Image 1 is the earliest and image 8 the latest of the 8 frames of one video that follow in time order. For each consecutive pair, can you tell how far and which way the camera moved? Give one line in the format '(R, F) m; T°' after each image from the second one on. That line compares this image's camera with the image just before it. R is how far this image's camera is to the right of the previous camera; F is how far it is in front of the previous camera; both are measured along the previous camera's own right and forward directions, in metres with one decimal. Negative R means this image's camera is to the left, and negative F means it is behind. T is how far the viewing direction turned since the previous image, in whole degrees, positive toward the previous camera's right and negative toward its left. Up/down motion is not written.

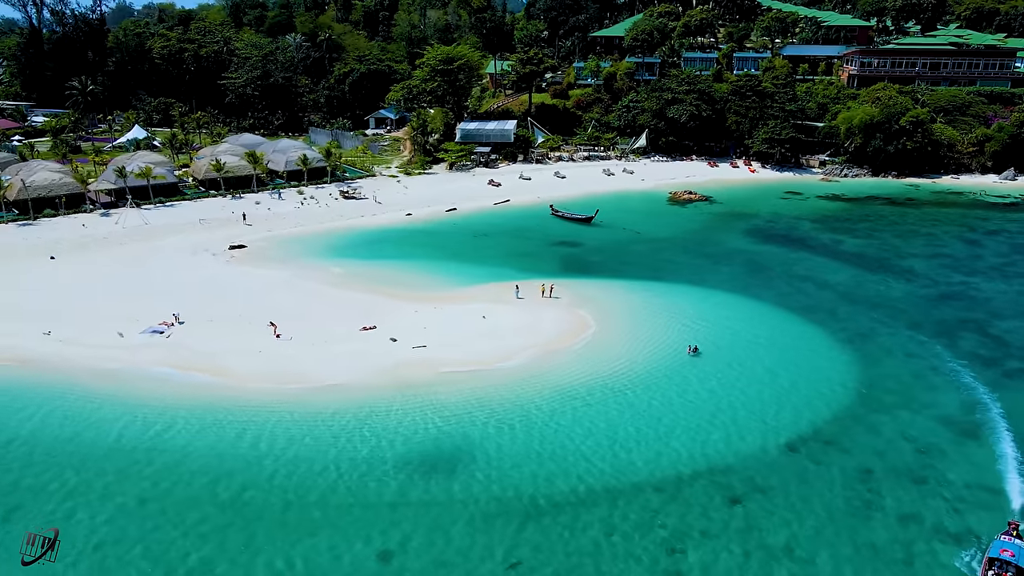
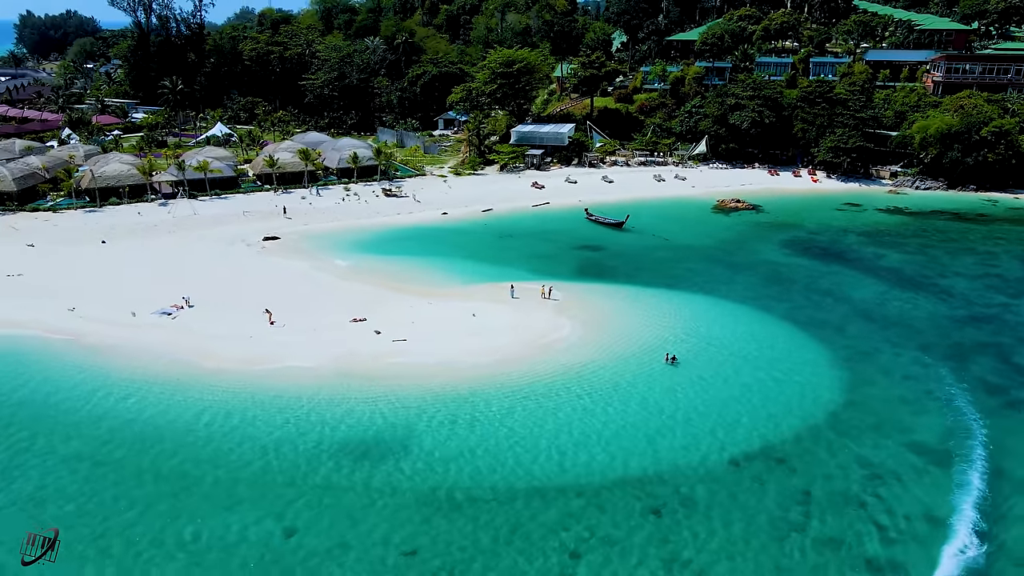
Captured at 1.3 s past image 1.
(+3.7, +0.2) m; -6°
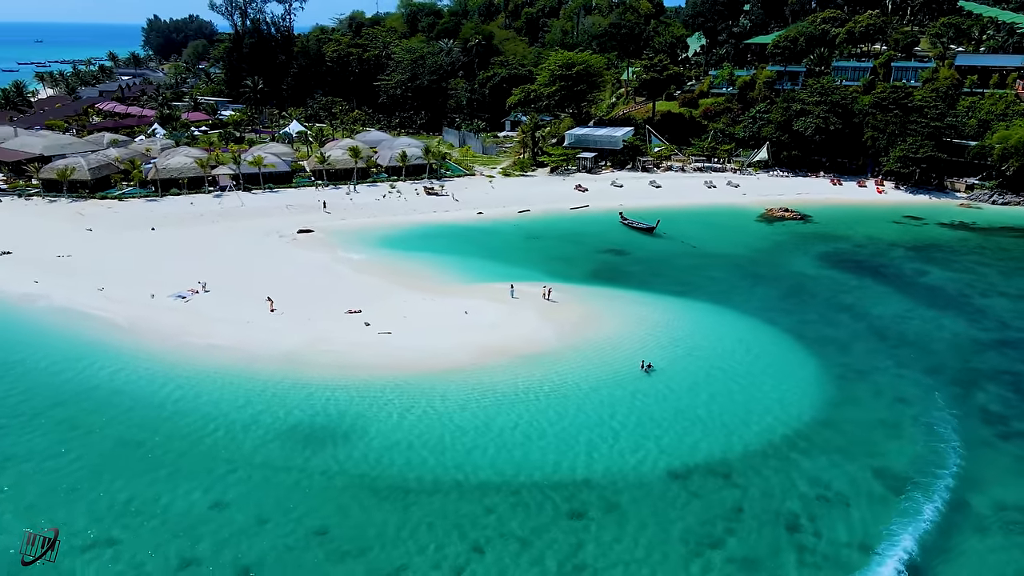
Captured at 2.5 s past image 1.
(+3.6, +0.1) m; -6°
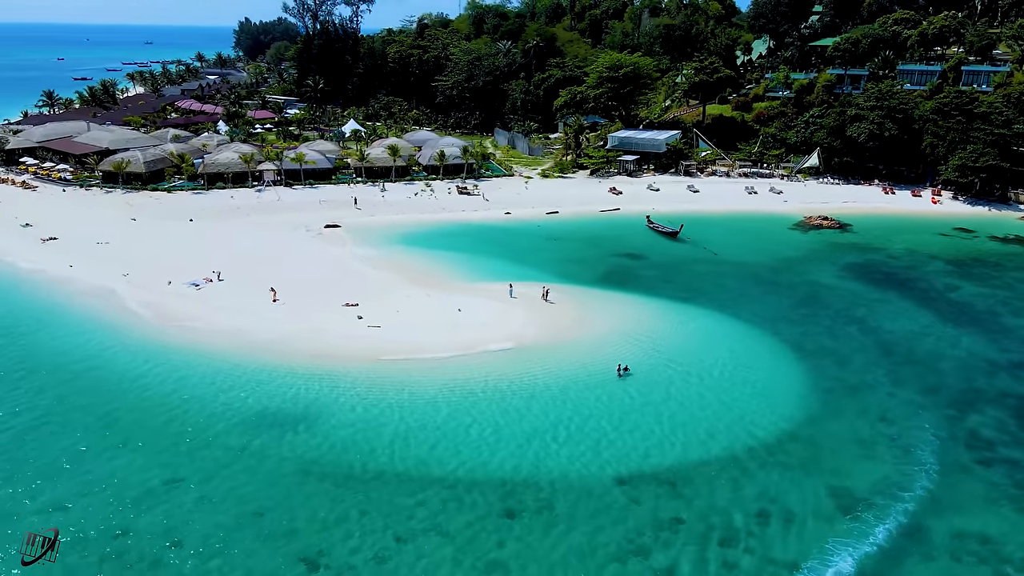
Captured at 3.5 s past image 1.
(+2.9, 0.0) m; -5°
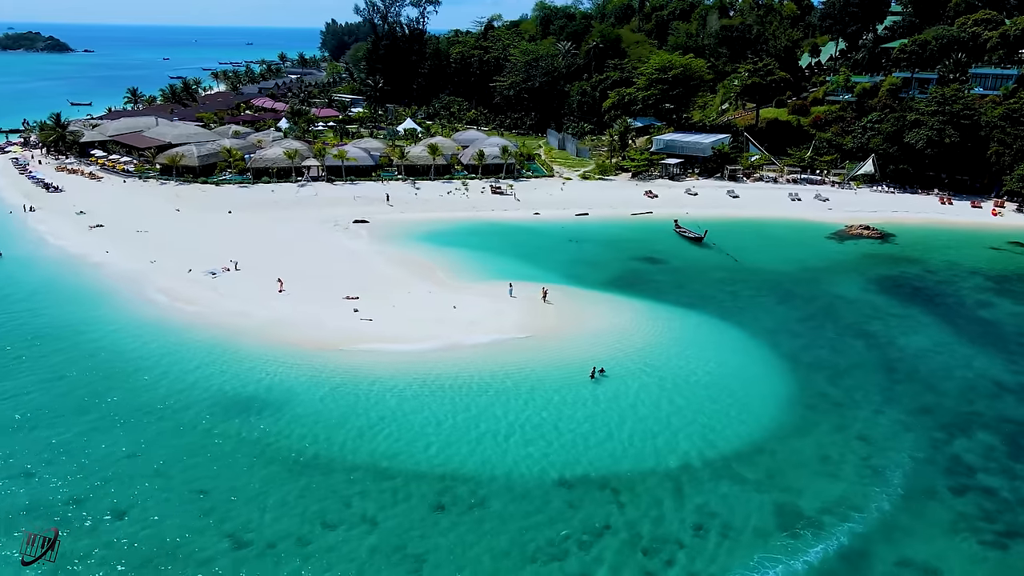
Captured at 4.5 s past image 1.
(+3.0, 0.0) m; -5°
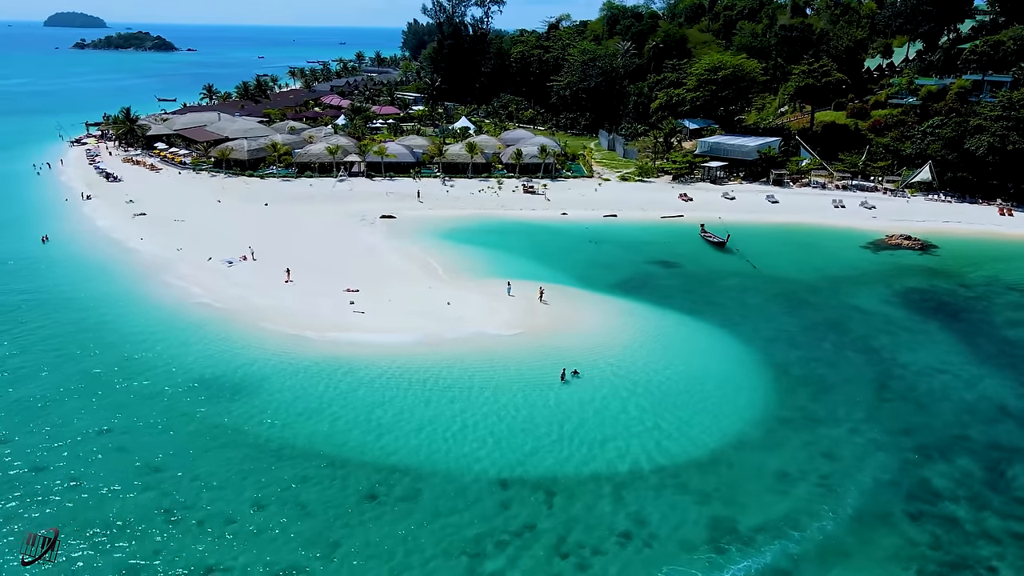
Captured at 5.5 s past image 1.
(+3.1, 0.0) m; -5°
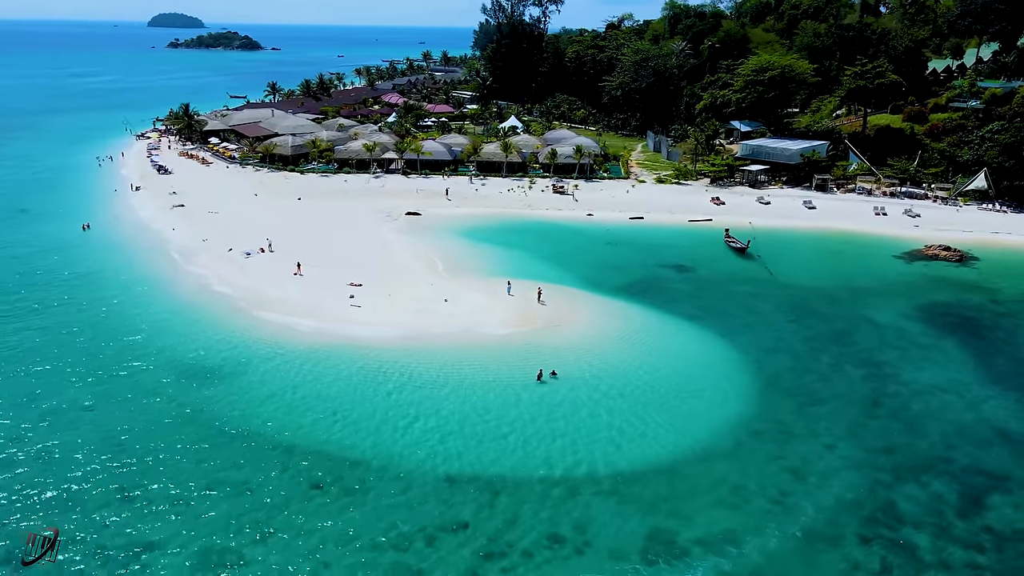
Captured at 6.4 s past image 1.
(+2.7, -0.1) m; -5°
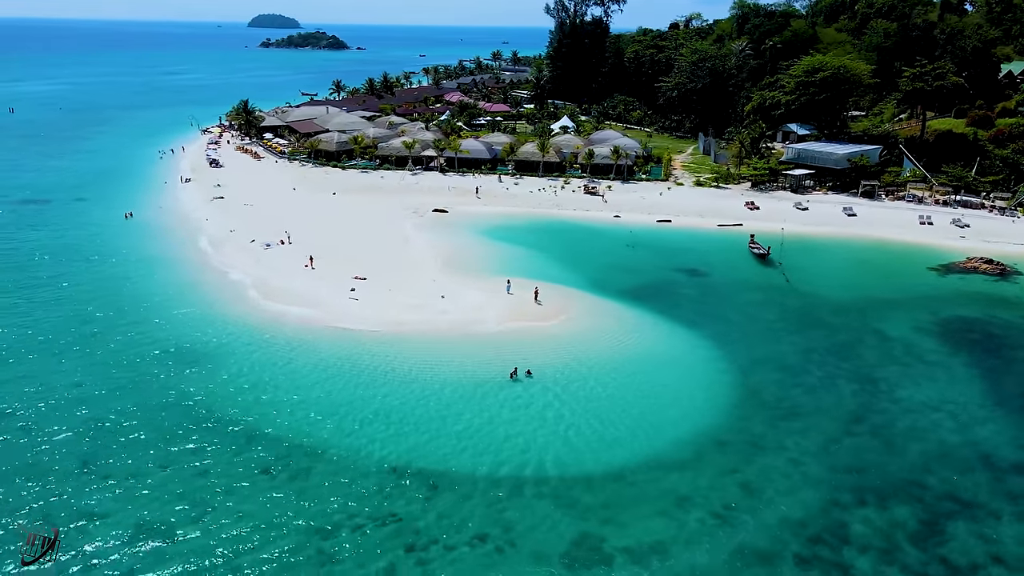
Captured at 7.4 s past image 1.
(+3.0, -0.3) m; -5°
